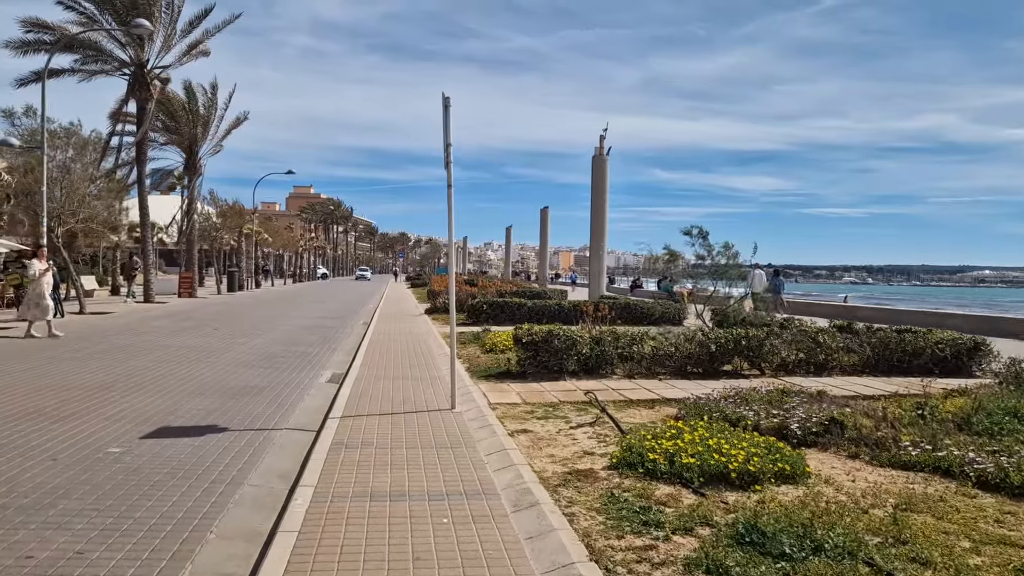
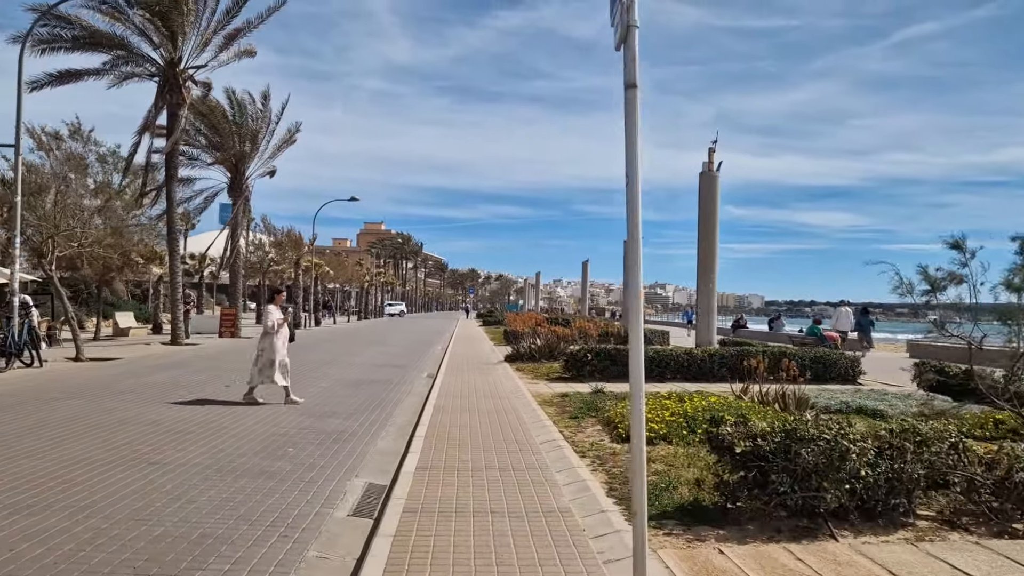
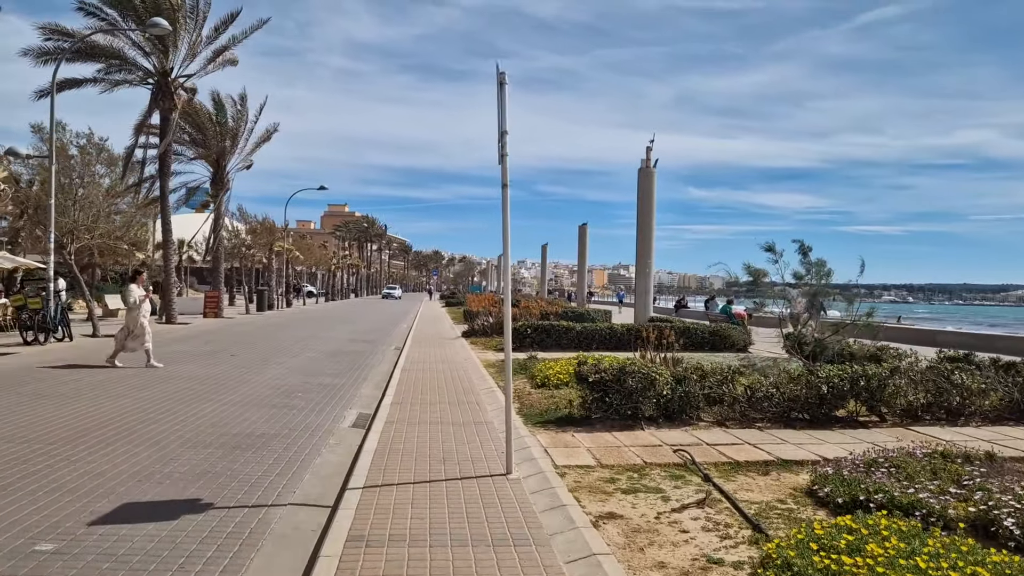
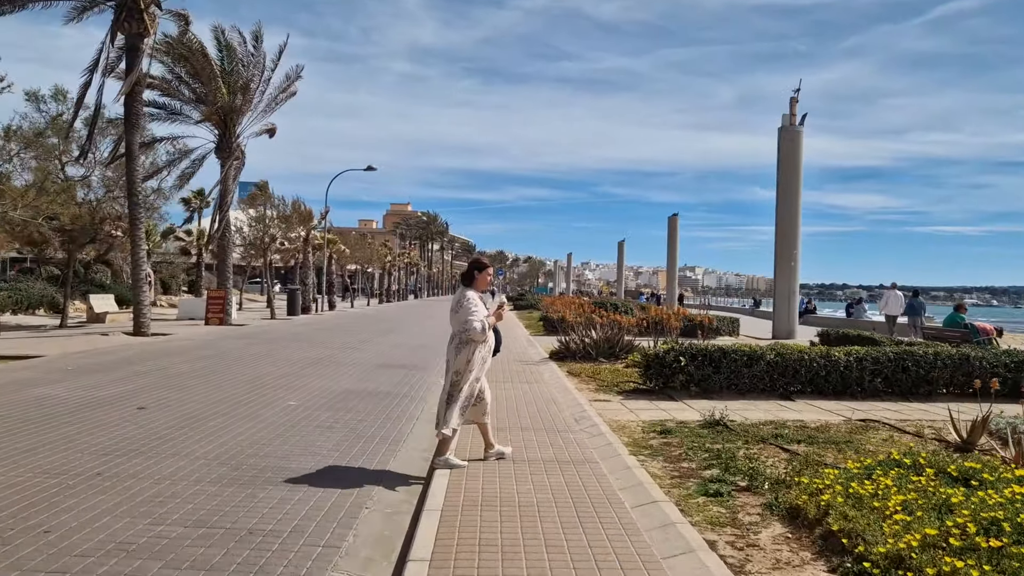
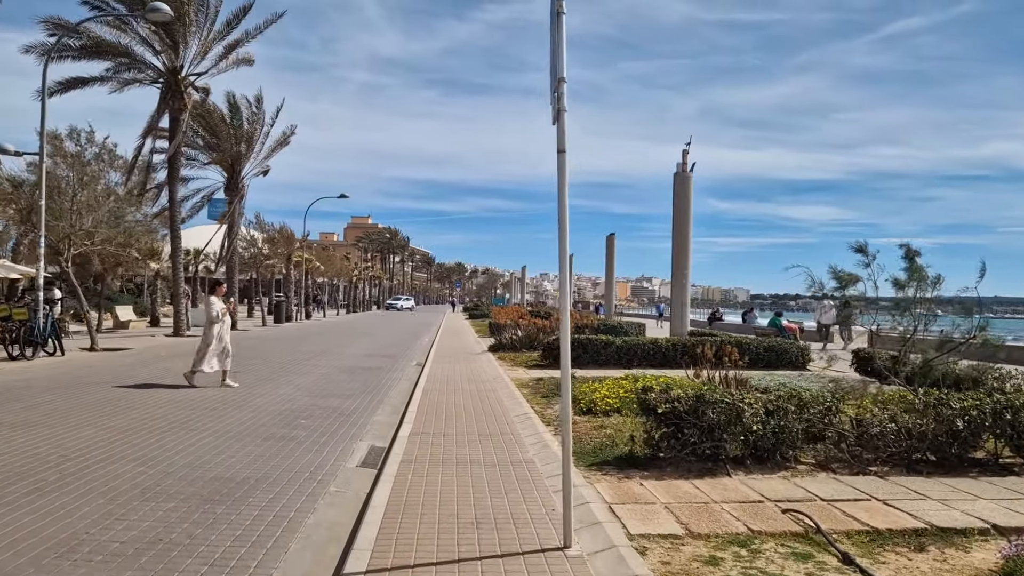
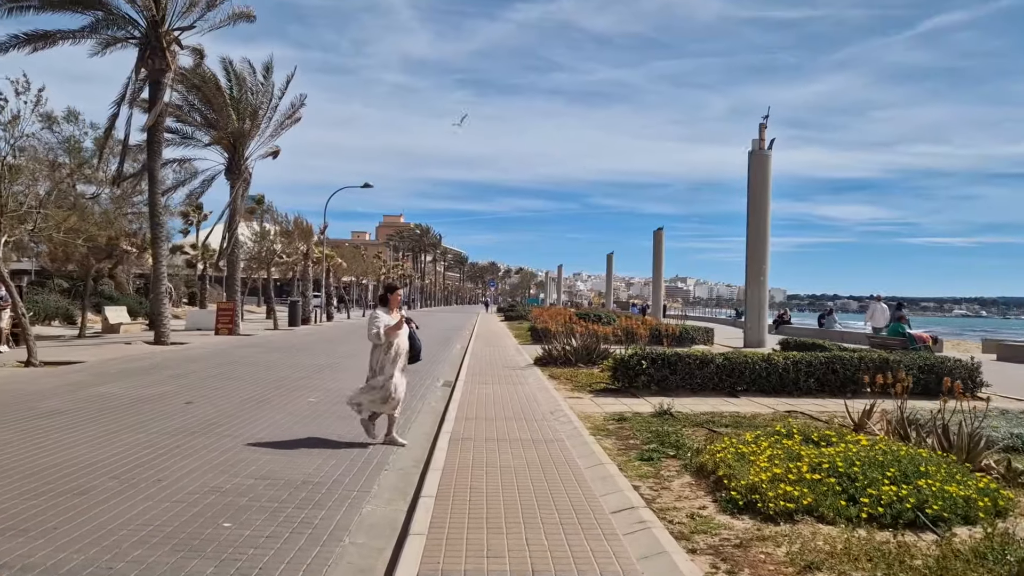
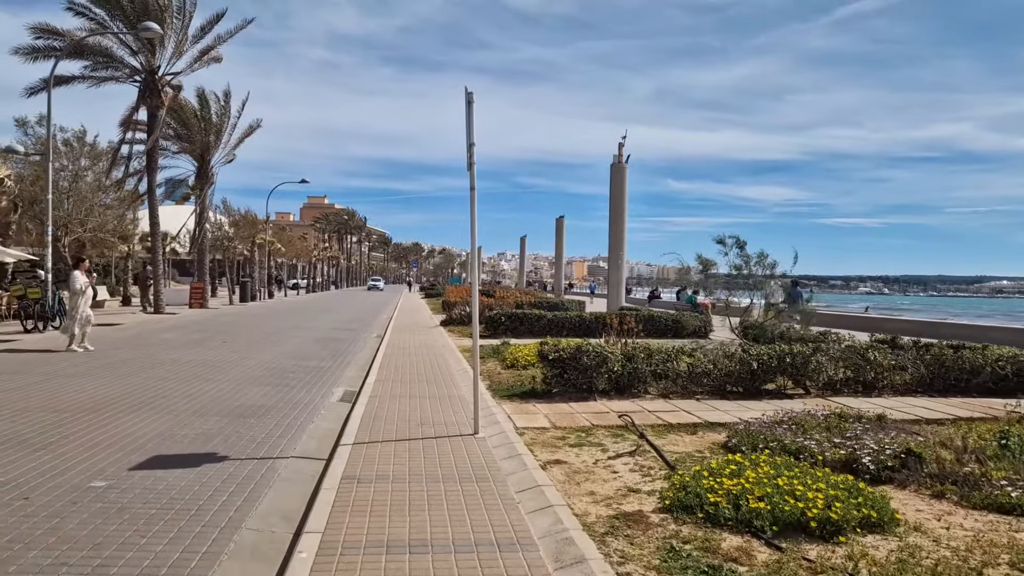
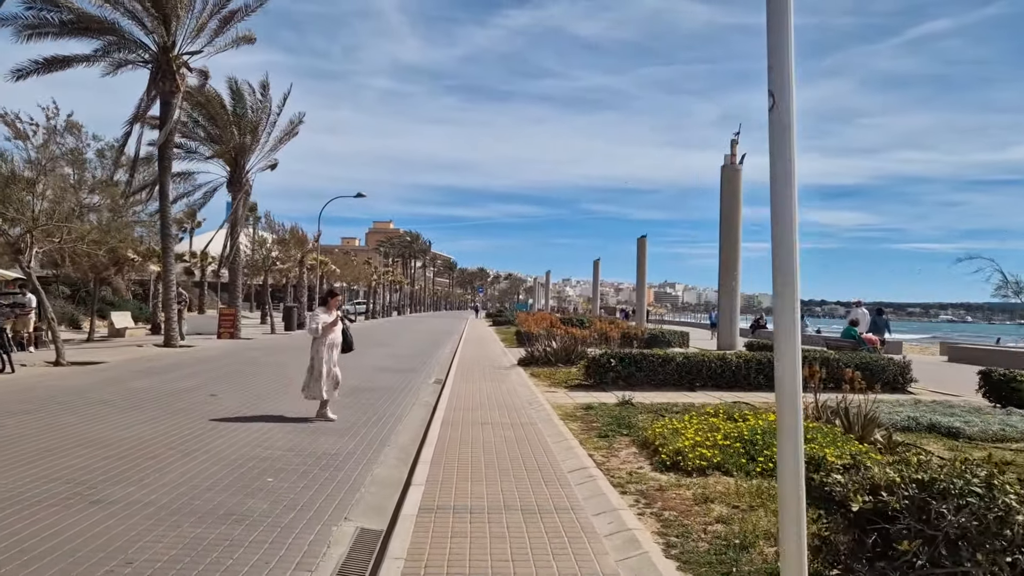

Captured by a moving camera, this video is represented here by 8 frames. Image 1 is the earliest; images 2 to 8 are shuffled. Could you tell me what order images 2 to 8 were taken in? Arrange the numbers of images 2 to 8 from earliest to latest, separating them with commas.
7, 3, 5, 2, 8, 6, 4
